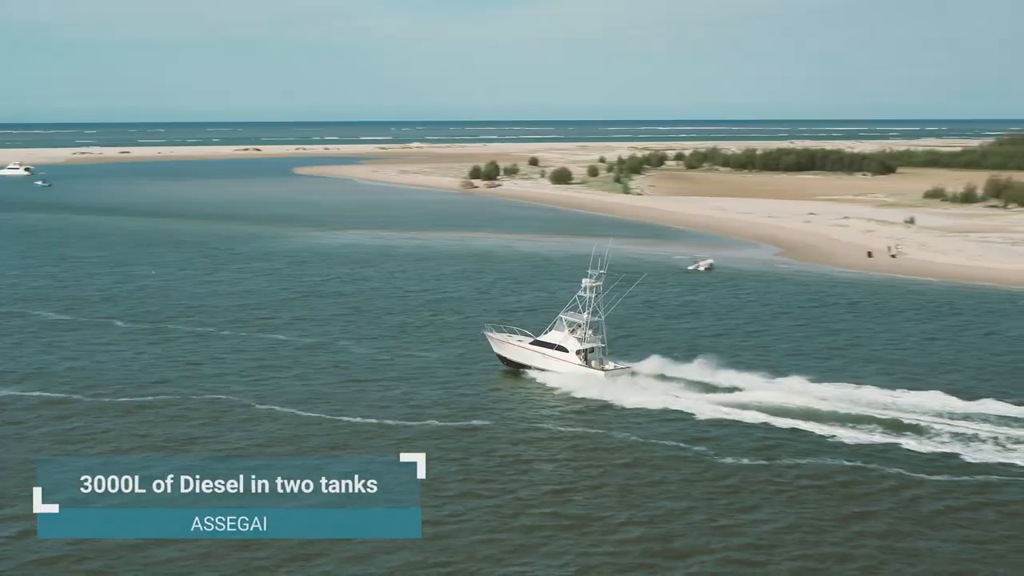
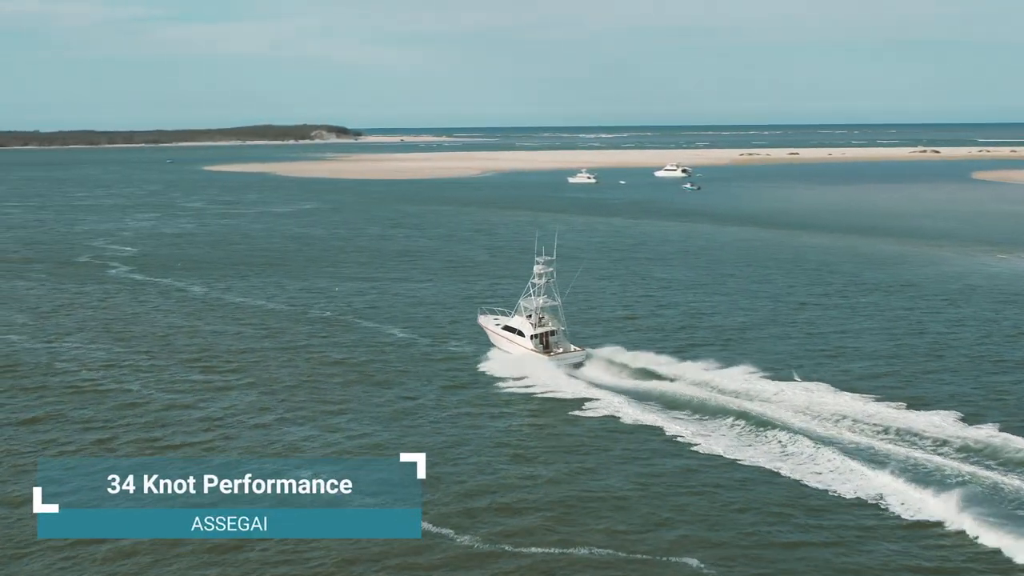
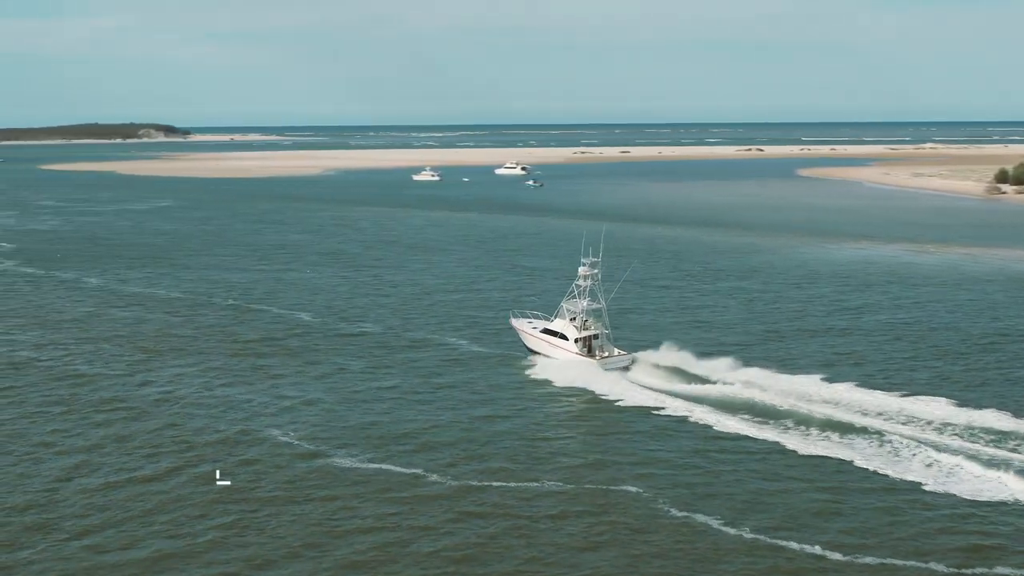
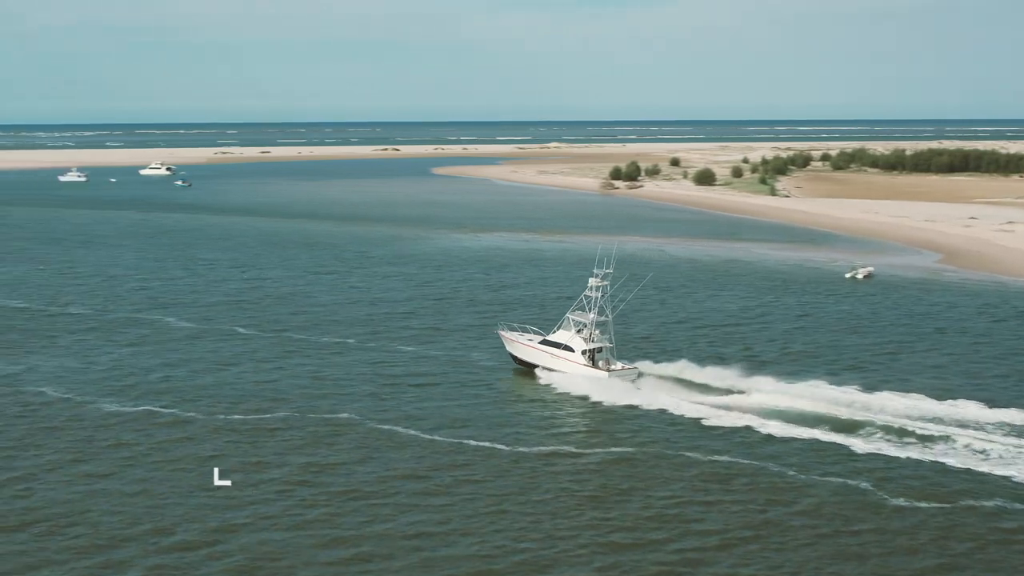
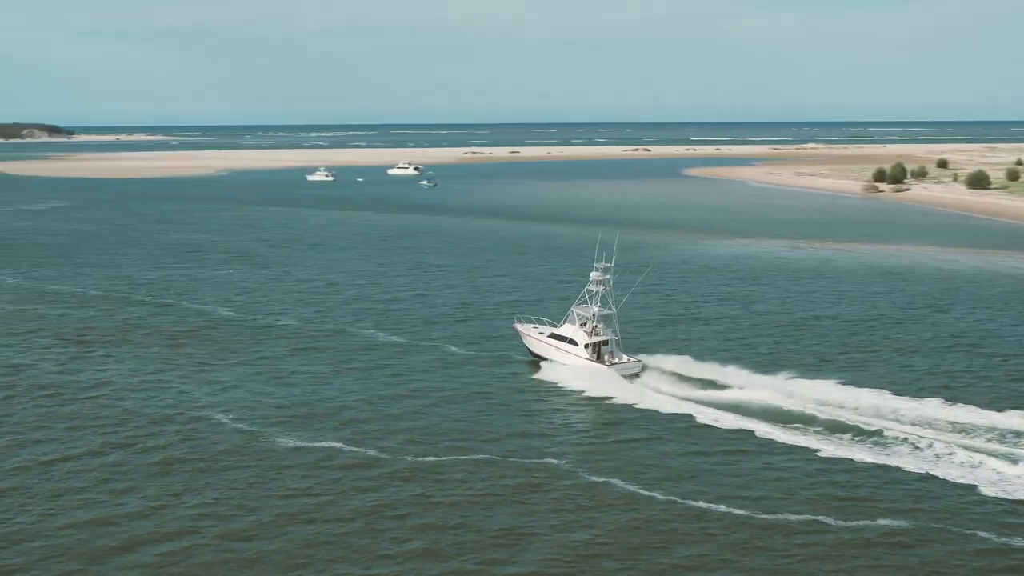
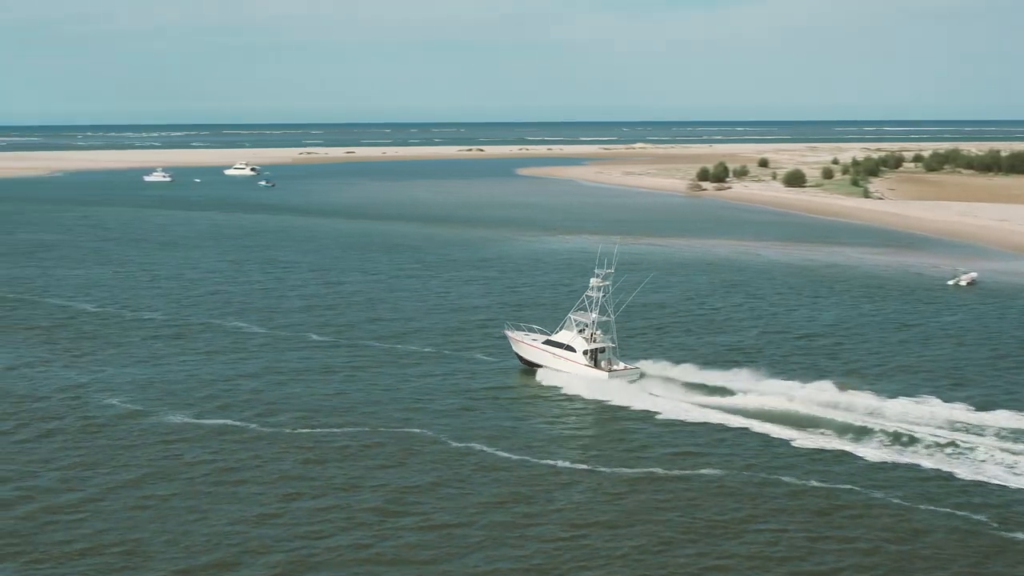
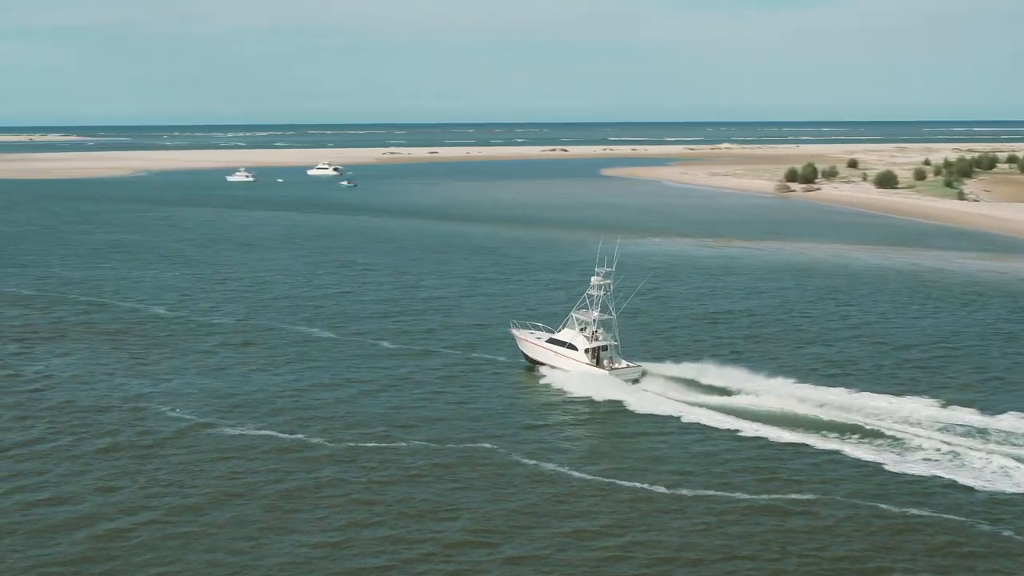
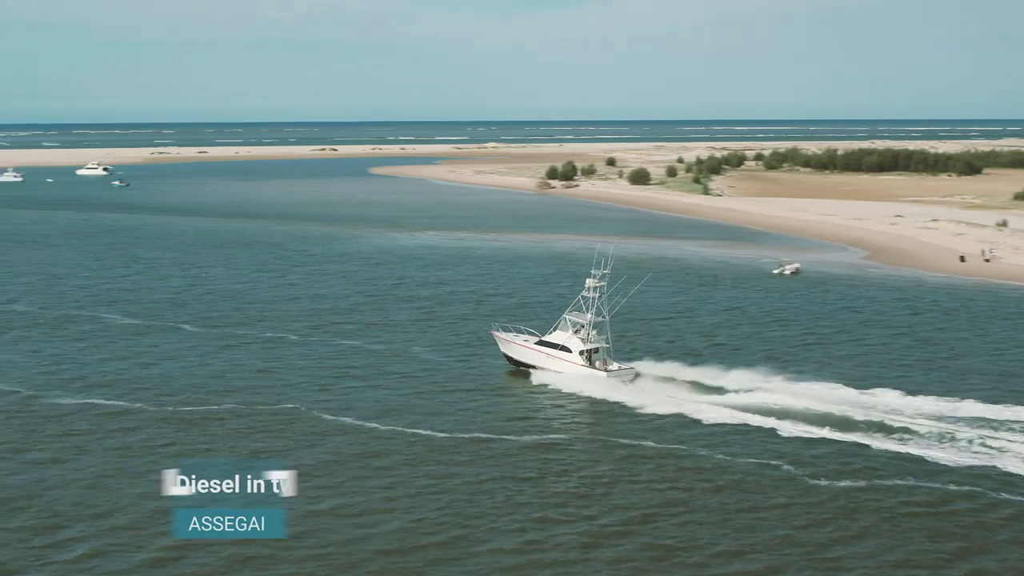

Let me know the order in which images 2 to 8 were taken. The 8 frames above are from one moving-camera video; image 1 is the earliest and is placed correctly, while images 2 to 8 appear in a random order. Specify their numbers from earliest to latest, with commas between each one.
8, 4, 6, 7, 5, 3, 2
